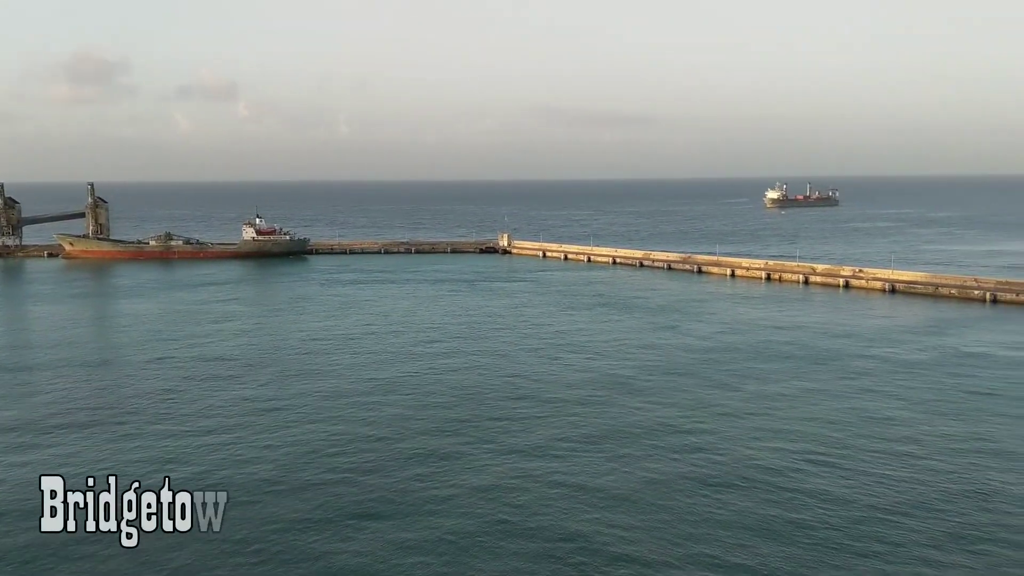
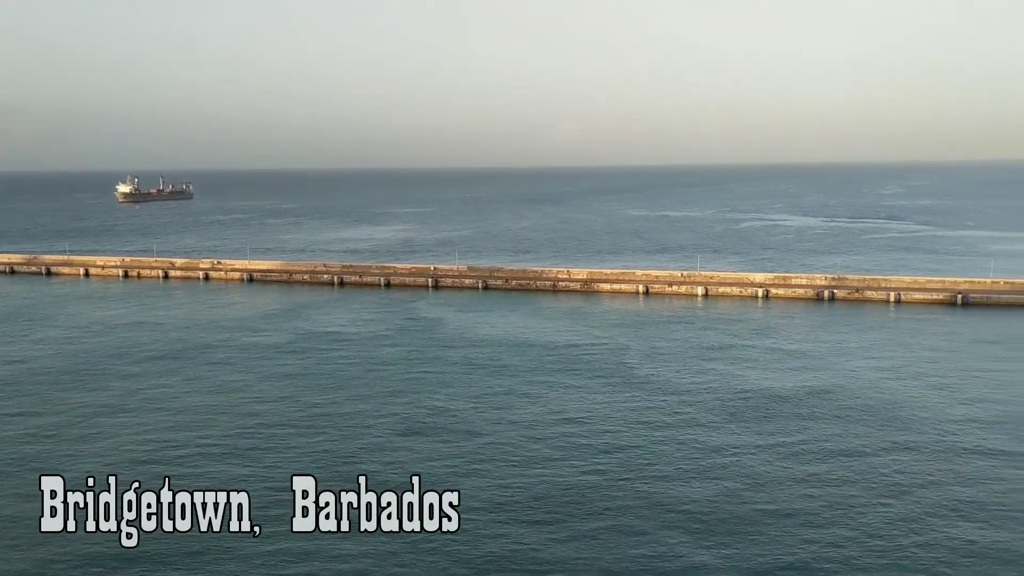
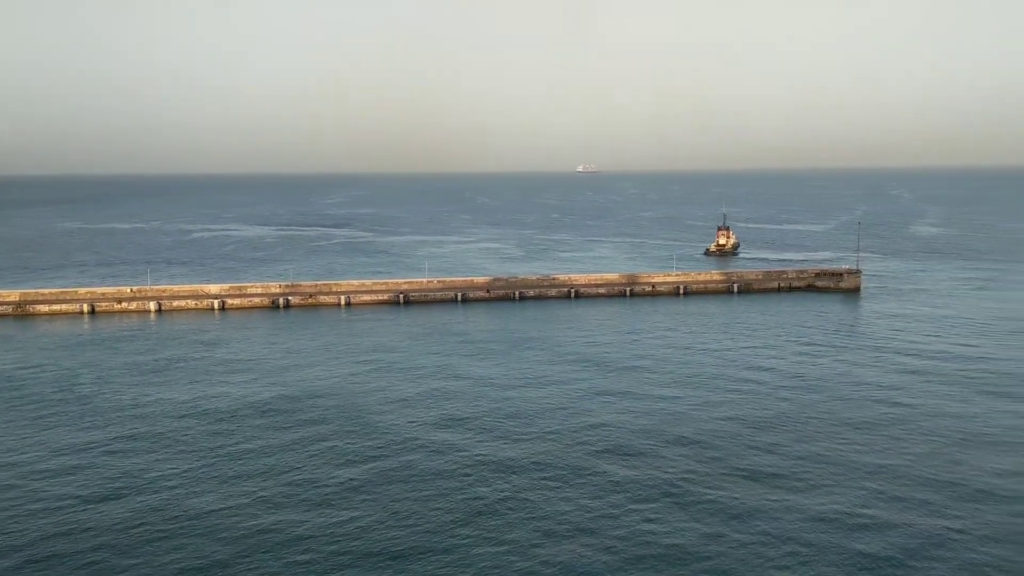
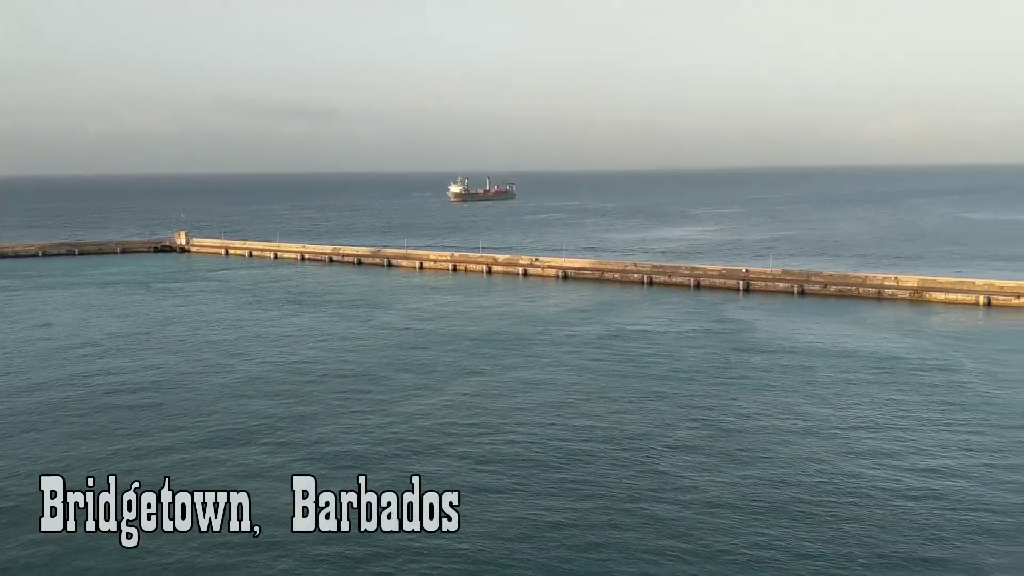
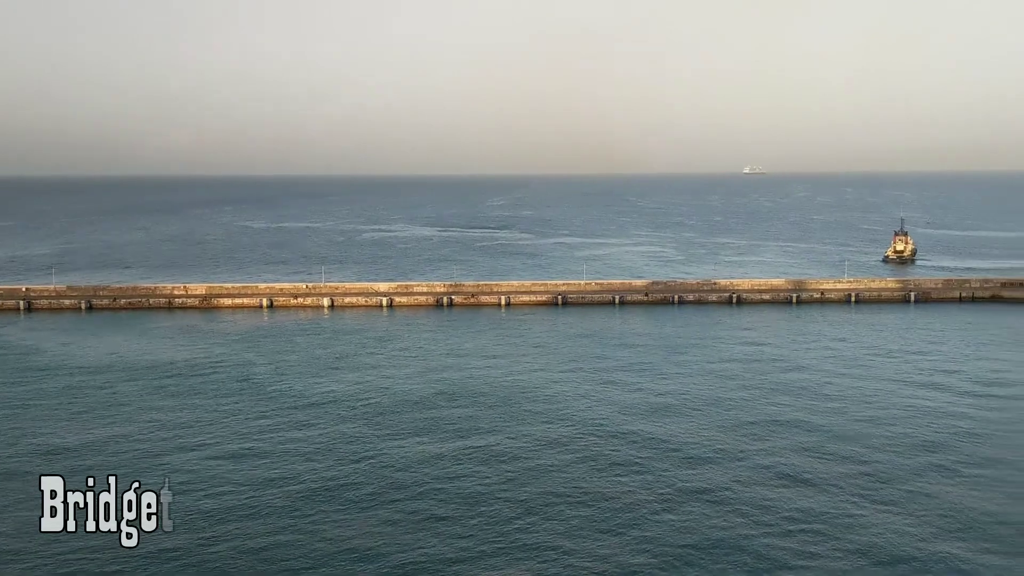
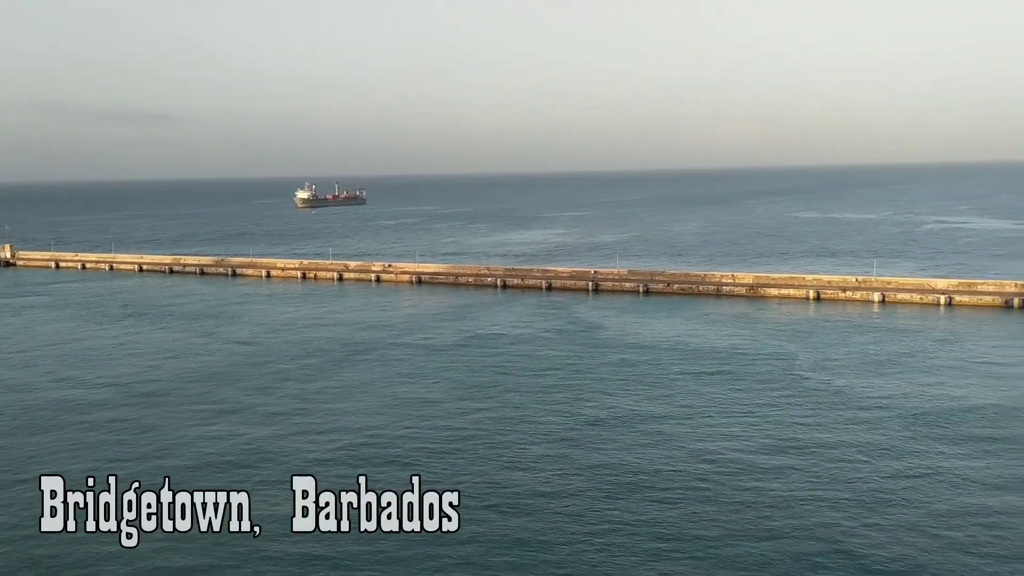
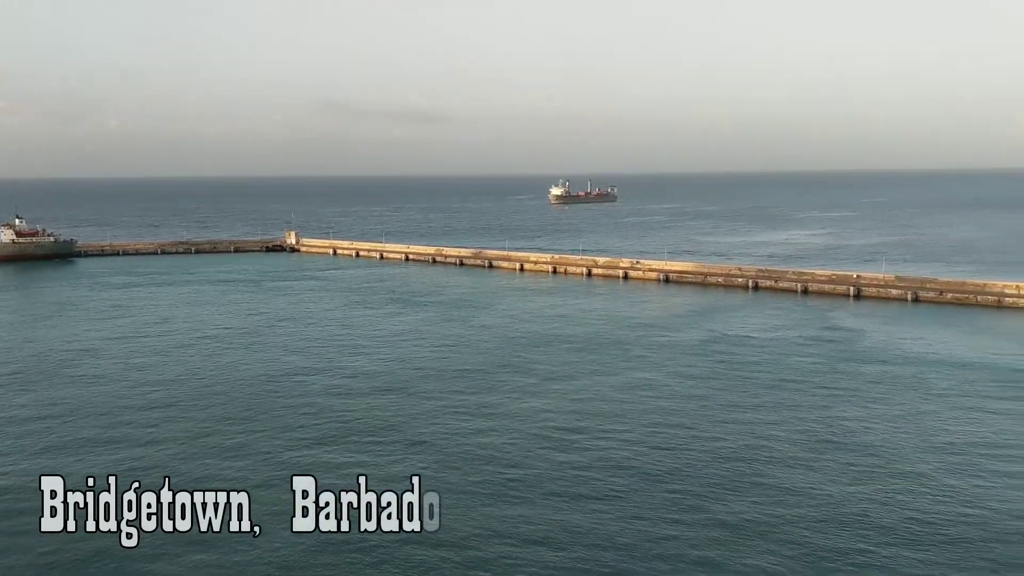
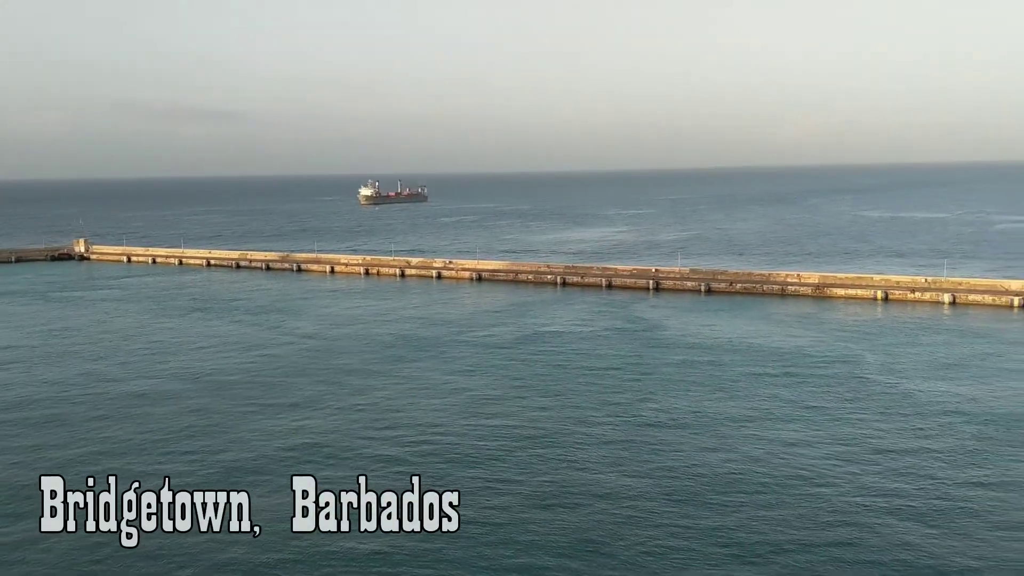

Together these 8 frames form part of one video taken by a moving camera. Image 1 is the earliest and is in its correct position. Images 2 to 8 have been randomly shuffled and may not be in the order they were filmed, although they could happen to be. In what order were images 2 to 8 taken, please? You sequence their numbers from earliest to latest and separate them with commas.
7, 4, 8, 6, 2, 5, 3
